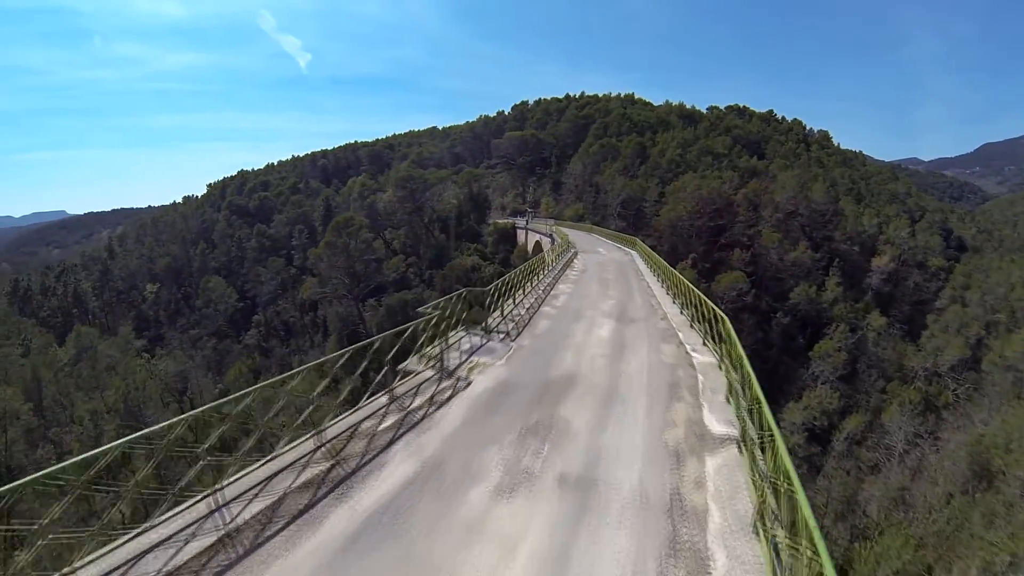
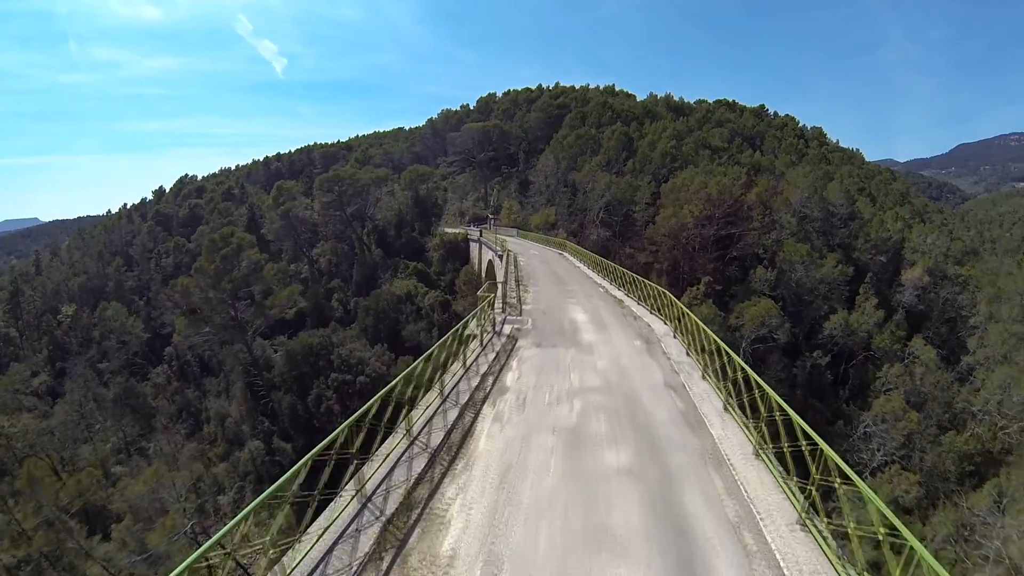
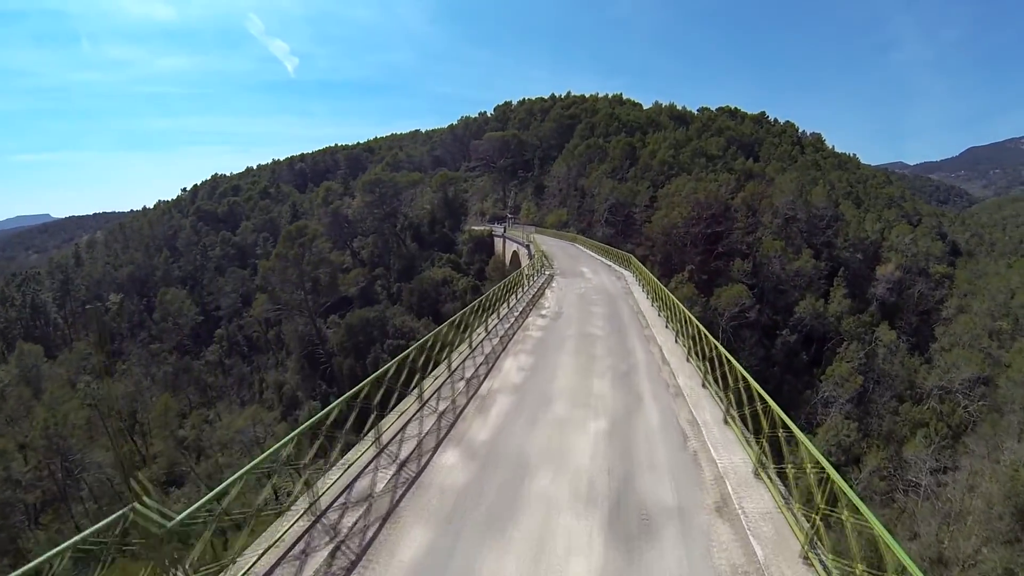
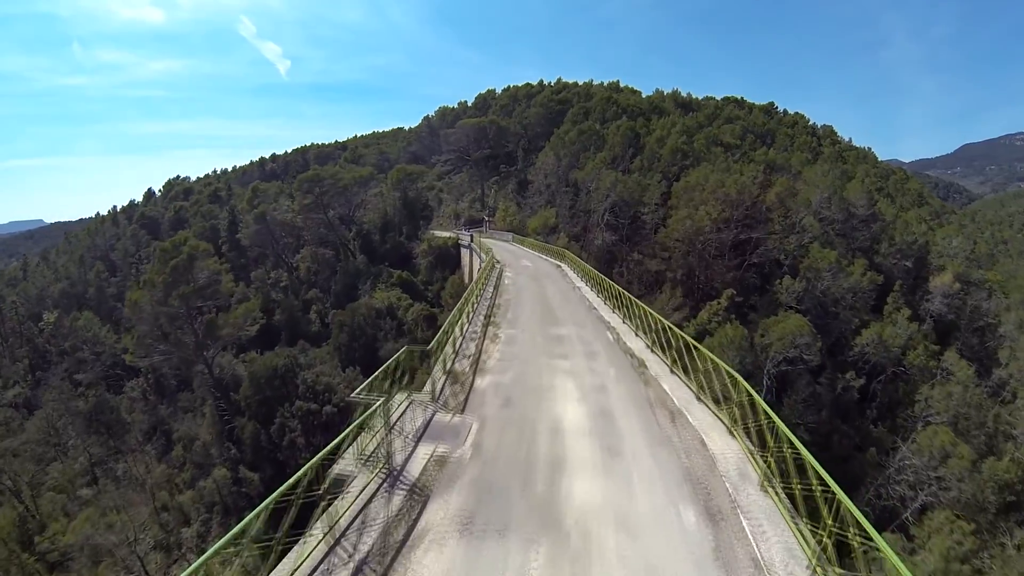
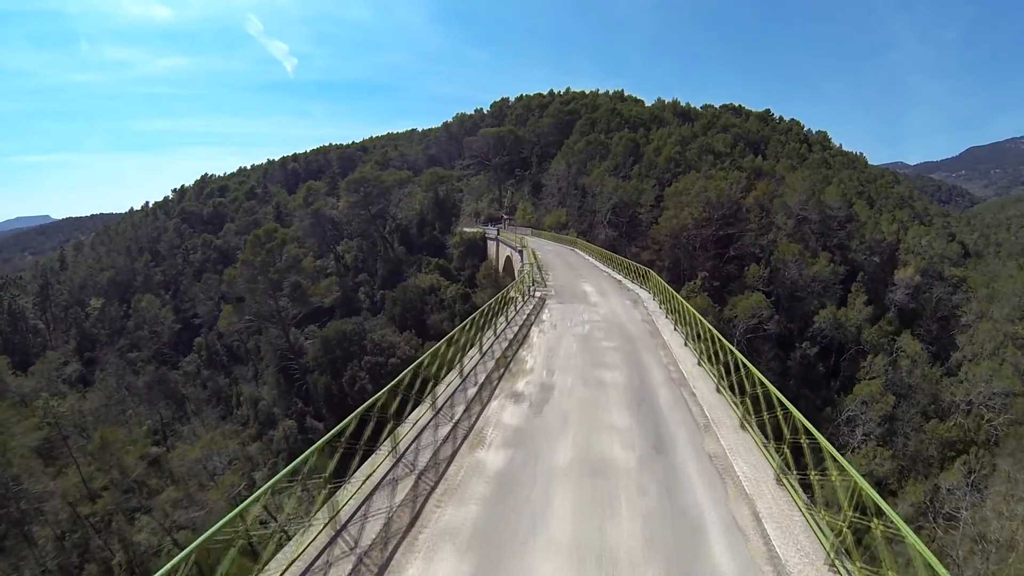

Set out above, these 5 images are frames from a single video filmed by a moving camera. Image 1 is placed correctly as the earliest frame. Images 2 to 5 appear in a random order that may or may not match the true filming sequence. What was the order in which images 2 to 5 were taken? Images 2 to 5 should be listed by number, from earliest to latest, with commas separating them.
3, 5, 2, 4
